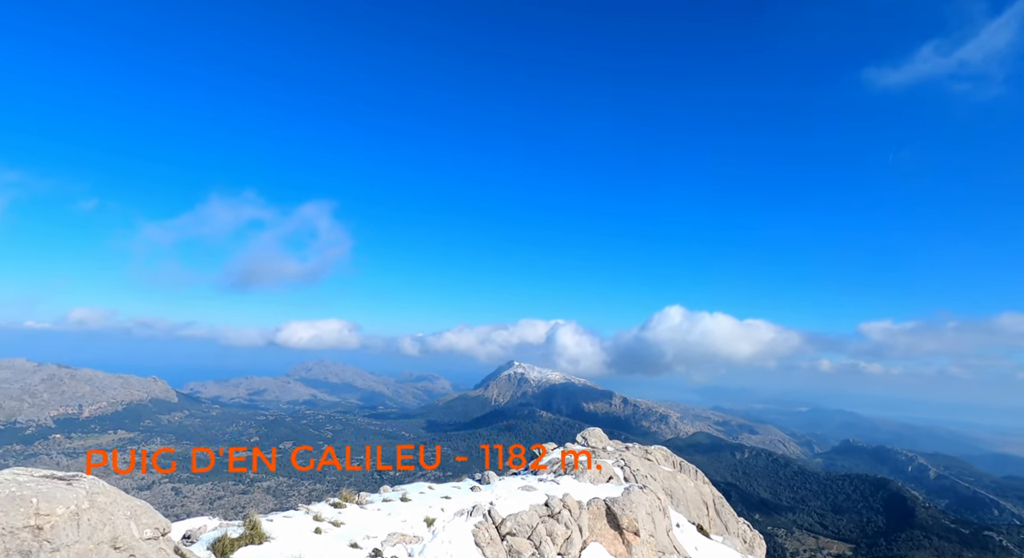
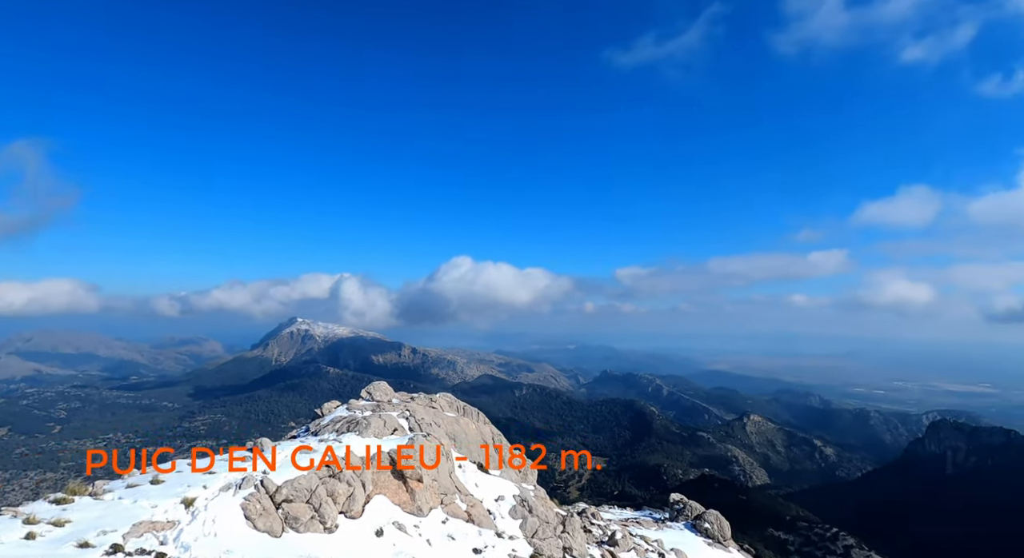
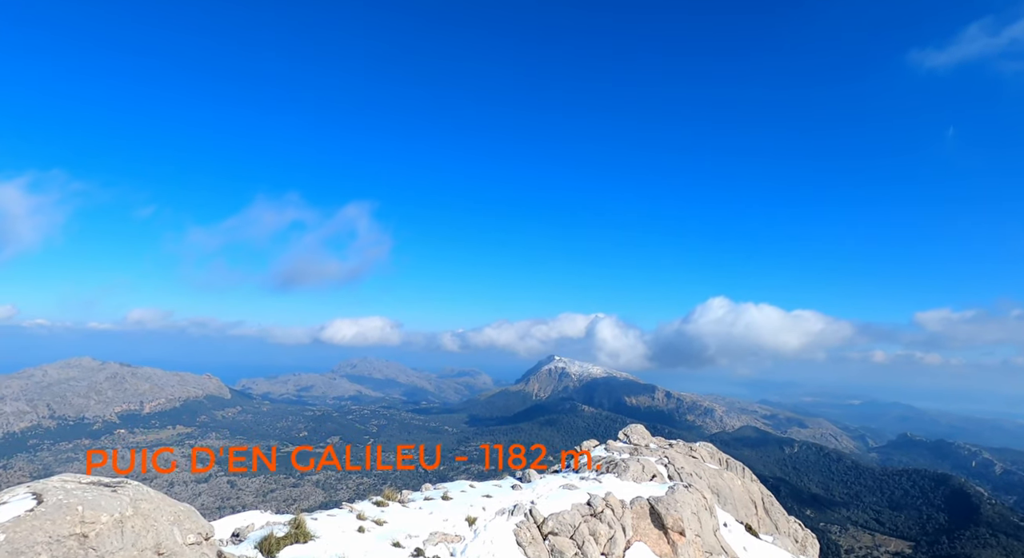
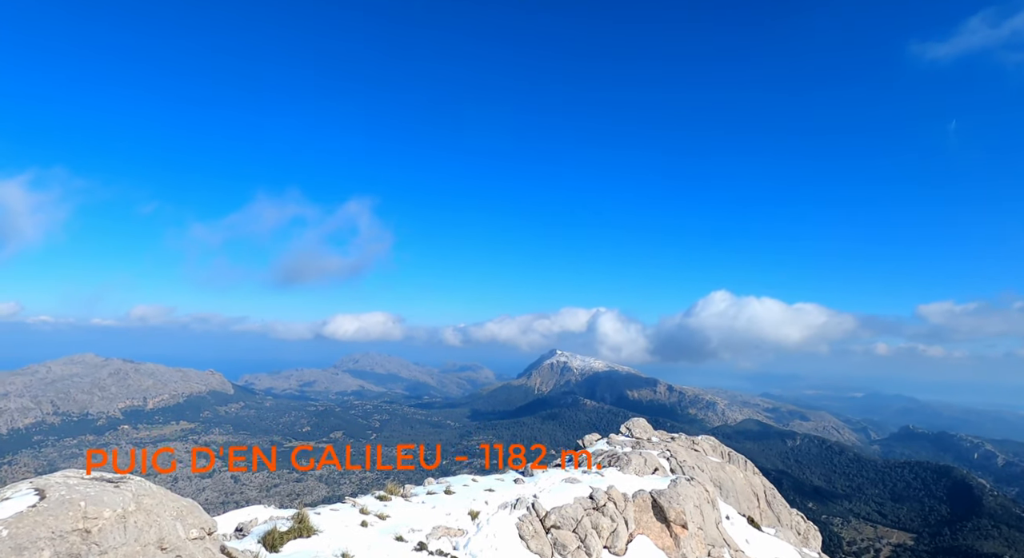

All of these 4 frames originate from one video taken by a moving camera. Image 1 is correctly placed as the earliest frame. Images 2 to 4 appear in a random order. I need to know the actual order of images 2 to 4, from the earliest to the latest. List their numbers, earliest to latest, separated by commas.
3, 4, 2
